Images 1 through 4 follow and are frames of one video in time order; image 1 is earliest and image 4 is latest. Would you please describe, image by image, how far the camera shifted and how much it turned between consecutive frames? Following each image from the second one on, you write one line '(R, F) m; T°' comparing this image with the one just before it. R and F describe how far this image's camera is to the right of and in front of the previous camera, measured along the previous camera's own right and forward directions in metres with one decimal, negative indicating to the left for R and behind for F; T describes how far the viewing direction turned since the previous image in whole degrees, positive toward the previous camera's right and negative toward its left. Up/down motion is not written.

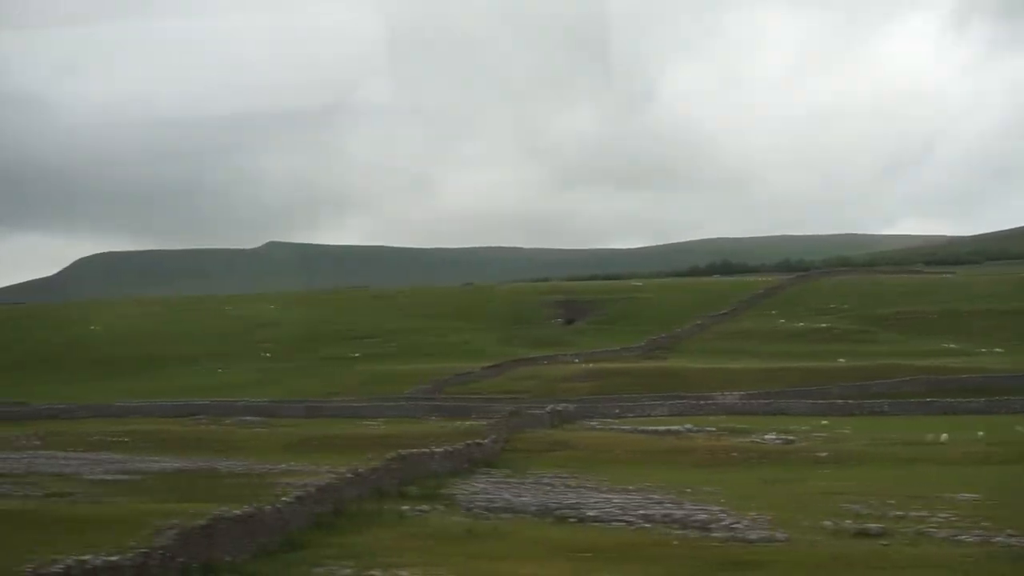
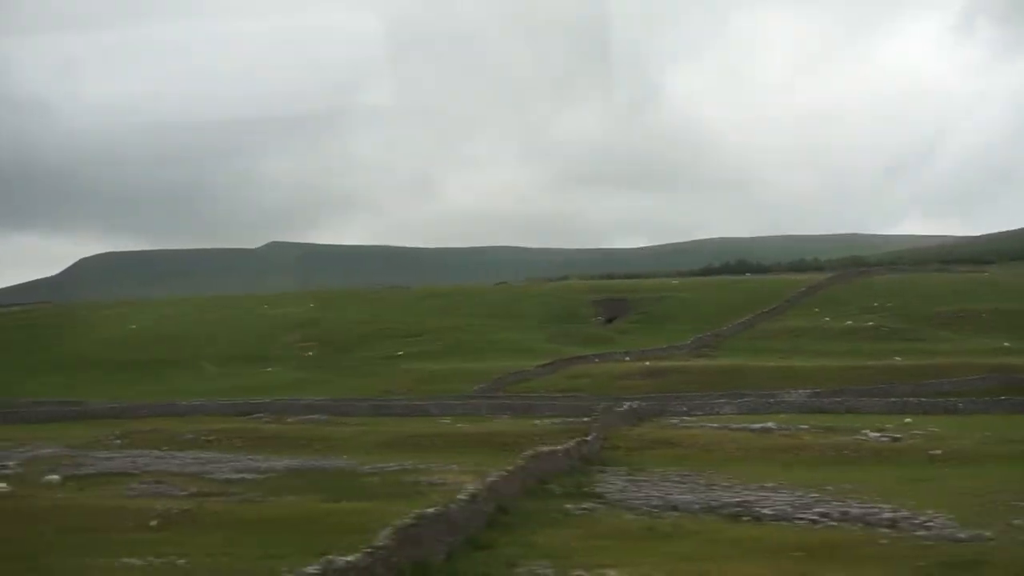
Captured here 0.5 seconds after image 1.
(-2.1, +0.3) m; -1°
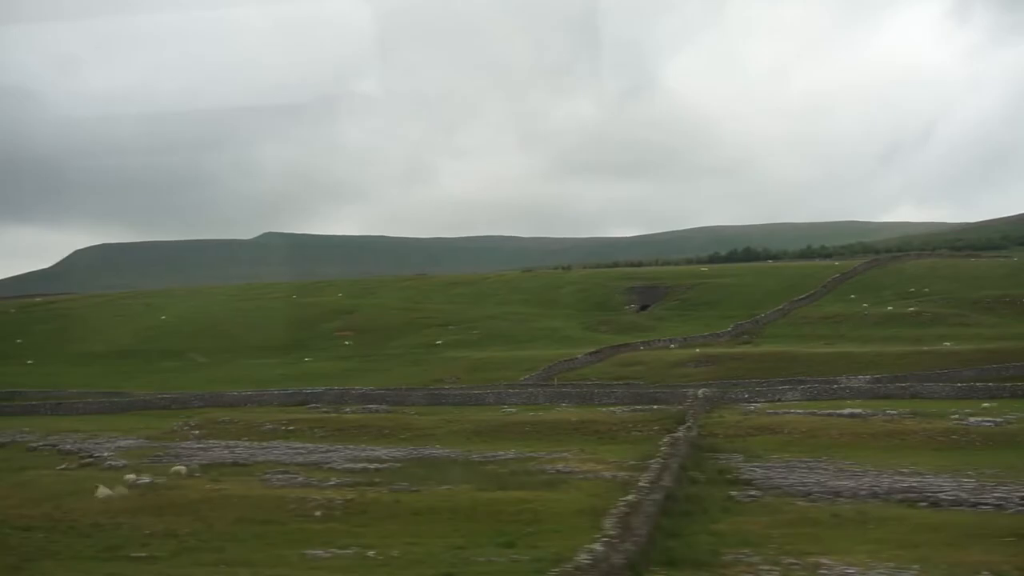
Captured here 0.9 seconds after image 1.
(-2.1, +0.3) m; 0°
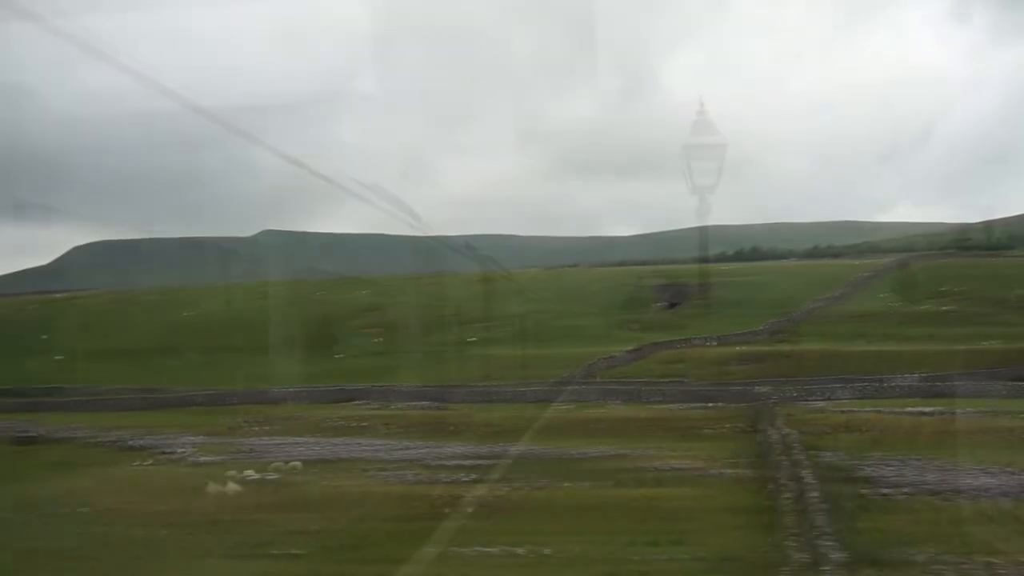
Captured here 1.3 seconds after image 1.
(-1.6, +0.2) m; 0°
